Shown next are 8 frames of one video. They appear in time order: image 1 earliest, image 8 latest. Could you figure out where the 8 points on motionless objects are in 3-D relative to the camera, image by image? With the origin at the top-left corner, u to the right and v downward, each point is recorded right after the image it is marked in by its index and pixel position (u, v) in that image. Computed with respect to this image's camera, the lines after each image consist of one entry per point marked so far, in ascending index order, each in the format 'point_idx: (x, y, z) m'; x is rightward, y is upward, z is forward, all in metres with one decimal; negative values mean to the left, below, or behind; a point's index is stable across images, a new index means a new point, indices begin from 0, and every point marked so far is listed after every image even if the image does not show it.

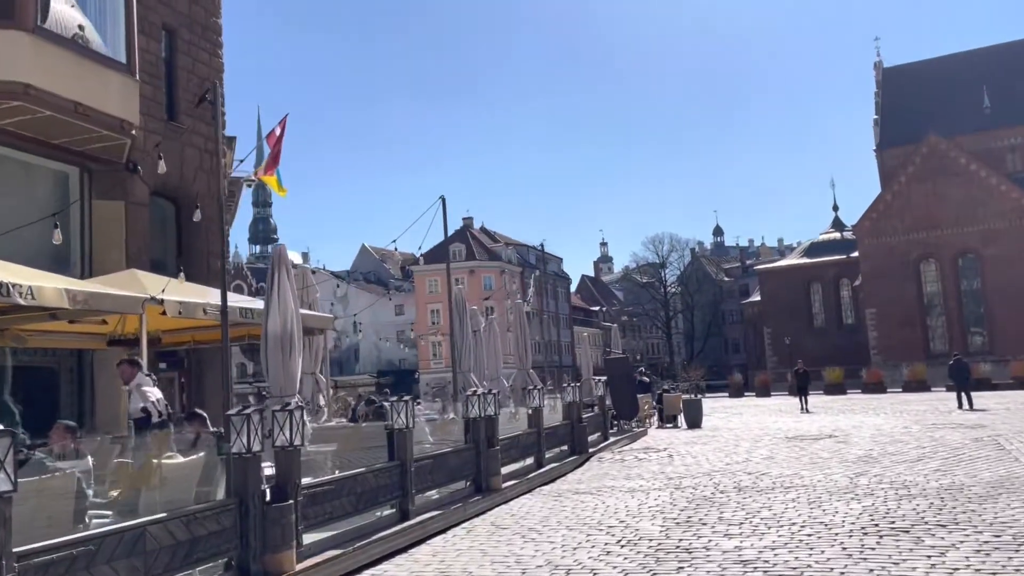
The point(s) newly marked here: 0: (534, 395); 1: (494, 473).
0: (+0.3, -1.5, +13.1) m
1: (-0.2, -2.2, +10.7) m
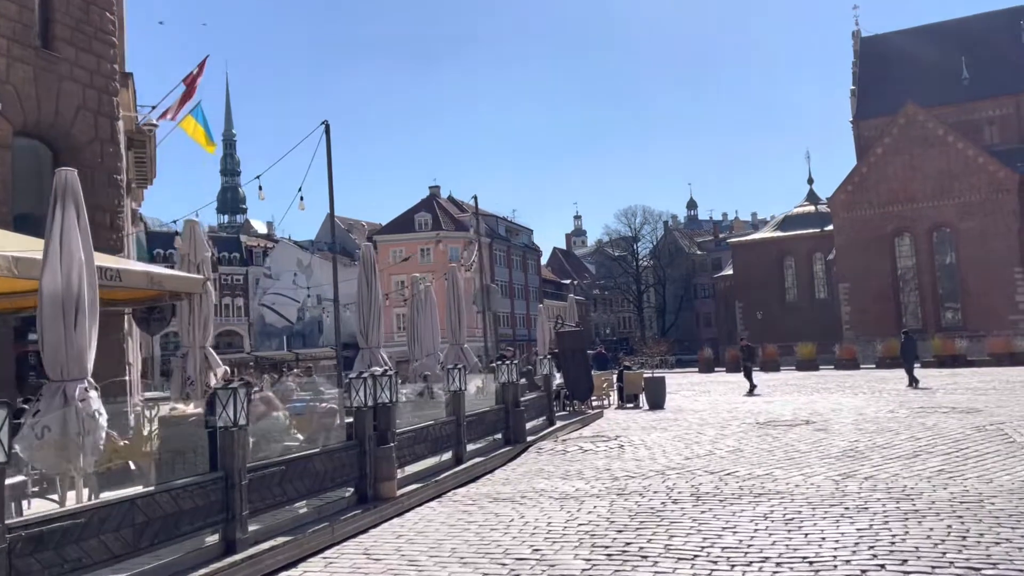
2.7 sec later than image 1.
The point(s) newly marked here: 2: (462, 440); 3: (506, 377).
0: (-0.7, -1.0, +10.8) m
1: (-1.2, -1.8, +8.4) m
2: (-0.6, -1.8, +10.5) m
3: (-0.1, -1.3, +12.5) m
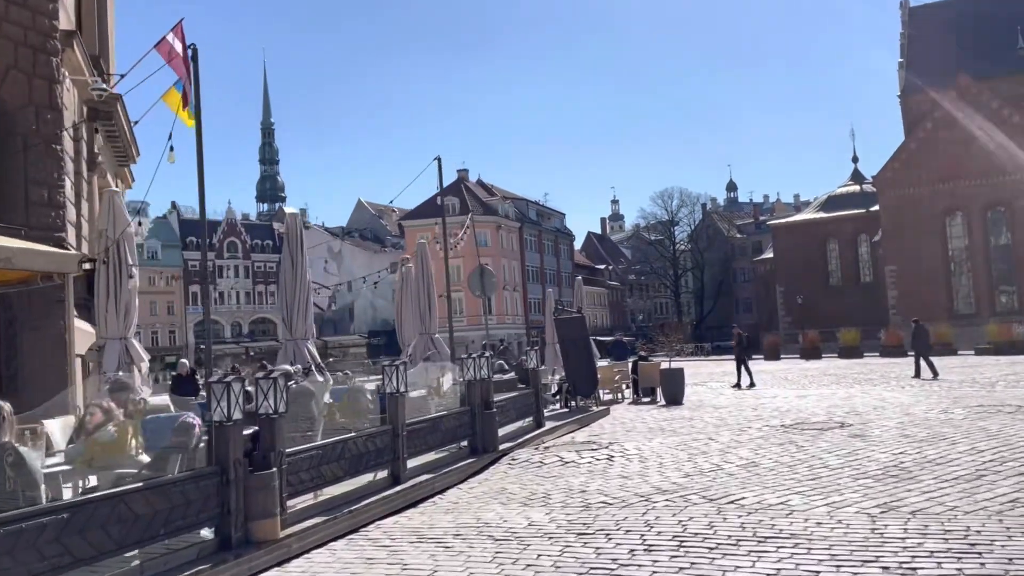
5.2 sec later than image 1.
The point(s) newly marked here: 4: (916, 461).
0: (-1.2, -0.8, +8.7) m
1: (-1.7, -1.6, +6.3) m
2: (-1.1, -1.6, +8.4) m
3: (-0.5, -1.0, +10.4) m
4: (+4.2, -1.8, +9.2) m
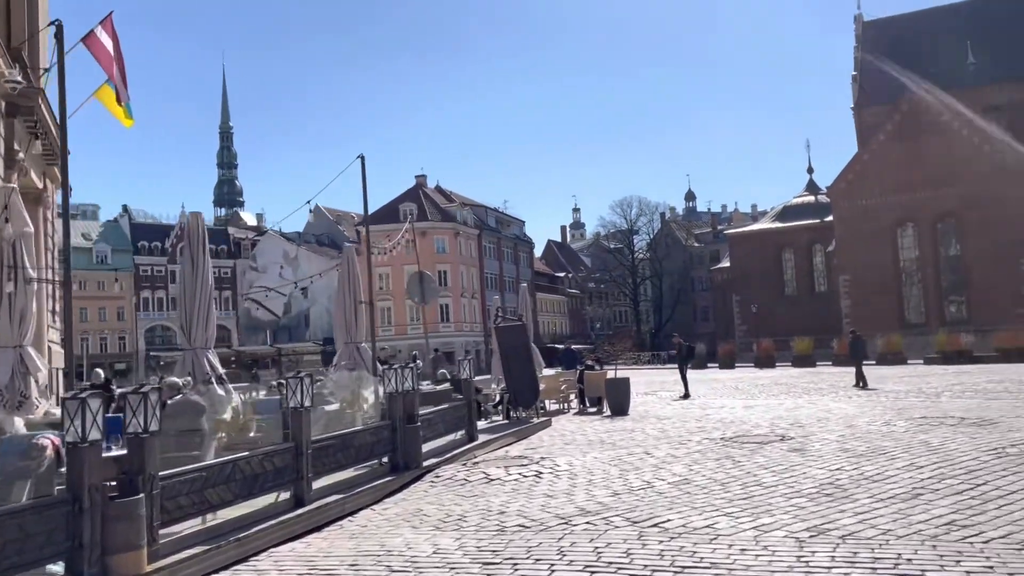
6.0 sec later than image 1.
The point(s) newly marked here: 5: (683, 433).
0: (-2.0, -0.8, +8.0) m
1: (-2.4, -1.6, +5.7) m
2: (-1.8, -1.6, +7.8) m
3: (-1.3, -1.1, +9.8) m
4: (+3.4, -1.9, +8.8) m
5: (+2.7, -2.3, +14.1) m
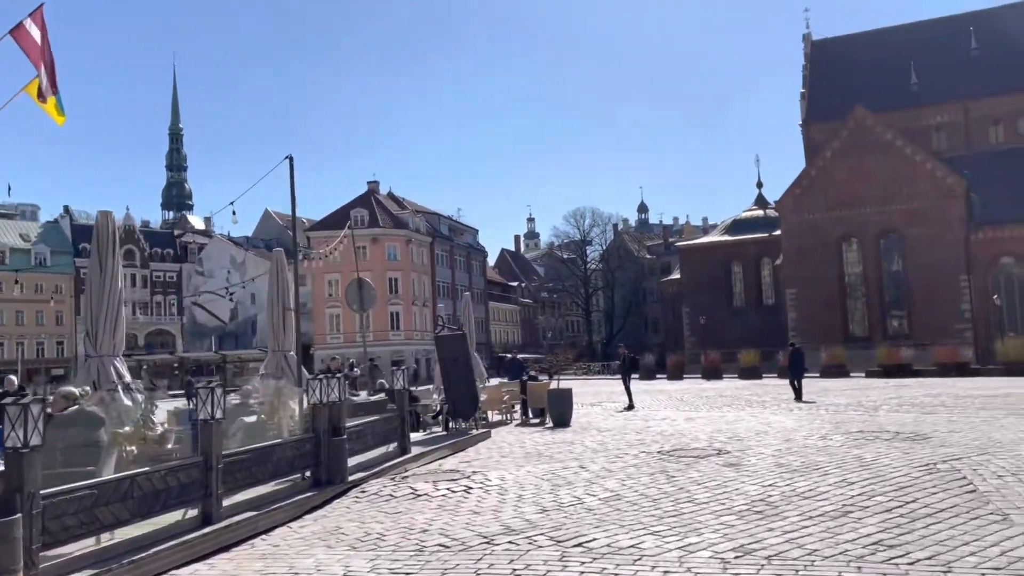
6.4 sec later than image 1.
0: (-2.6, -0.9, +7.6) m
1: (-2.9, -1.6, +5.2) m
2: (-2.5, -1.7, +7.4) m
3: (-2.1, -1.1, +9.4) m
4: (+2.7, -2.0, +8.7) m
5: (+1.7, -2.5, +13.9) m
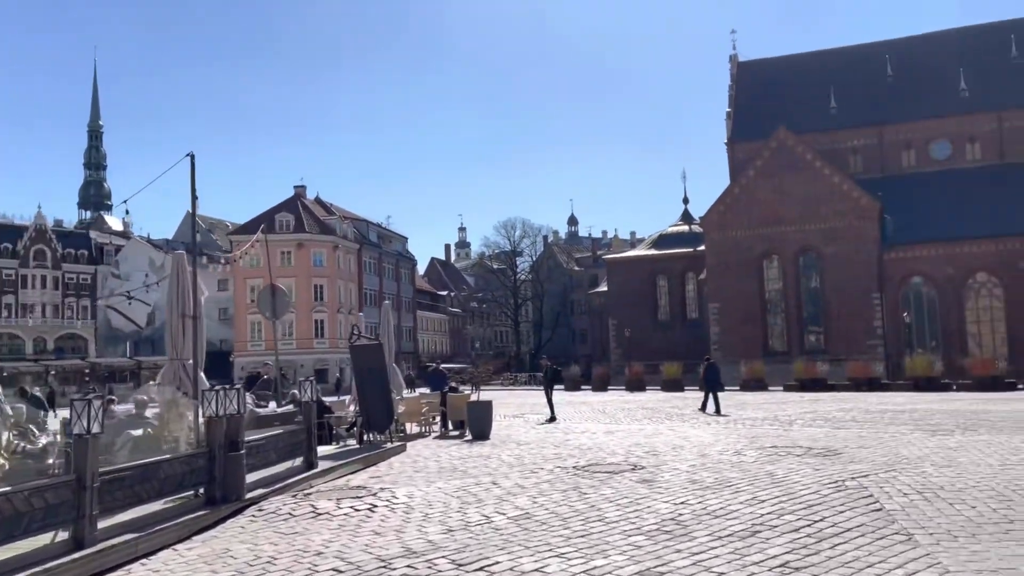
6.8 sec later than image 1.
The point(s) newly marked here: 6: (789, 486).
0: (-3.4, -0.9, +7.1) m
1: (-3.5, -1.6, +4.6) m
2: (-3.2, -1.7, +6.8) m
3: (-3.0, -1.2, +8.9) m
4: (+1.8, -2.2, +8.6) m
5: (+0.4, -2.7, +13.7) m
6: (+3.1, -2.2, +10.0) m
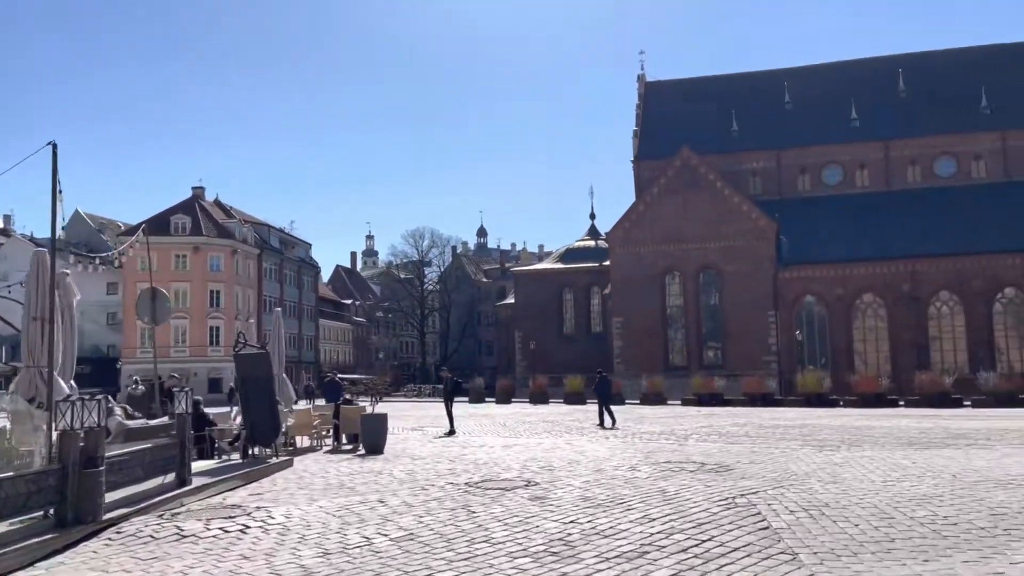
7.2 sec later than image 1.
0: (-4.3, -0.9, +6.4) m
1: (-4.2, -1.6, +3.9) m
2: (-4.1, -1.7, +6.1) m
3: (-4.1, -1.2, +8.2) m
4: (+0.7, -2.3, +8.3) m
5: (-1.2, -2.8, +13.3) m
6: (+1.9, -2.4, +9.9) m
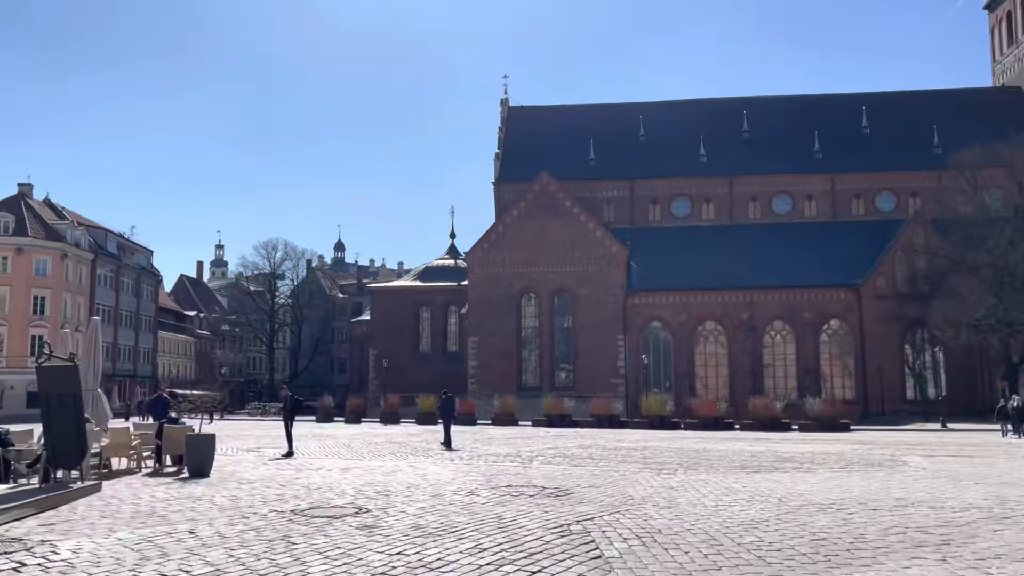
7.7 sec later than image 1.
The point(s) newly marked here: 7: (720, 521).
0: (-5.4, -0.8, +5.1) m
1: (-5.0, -1.5, +2.7) m
2: (-5.3, -1.6, +4.9) m
3: (-5.5, -1.2, +7.0) m
4: (-0.9, -2.5, +7.8) m
5: (-3.6, -3.0, +12.4) m
6: (0.0, -2.6, +9.6) m
7: (+2.6, -2.9, +10.9) m
